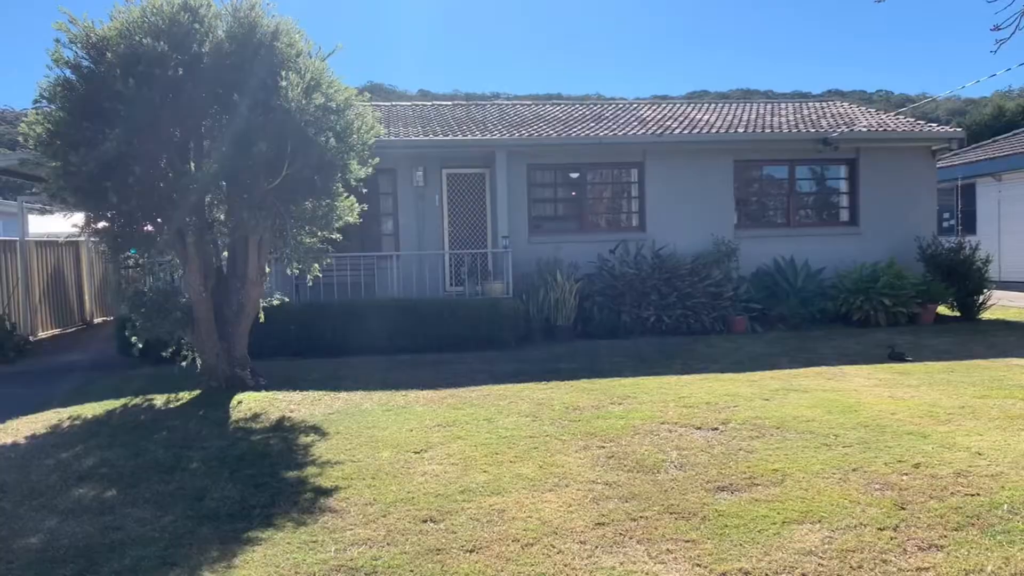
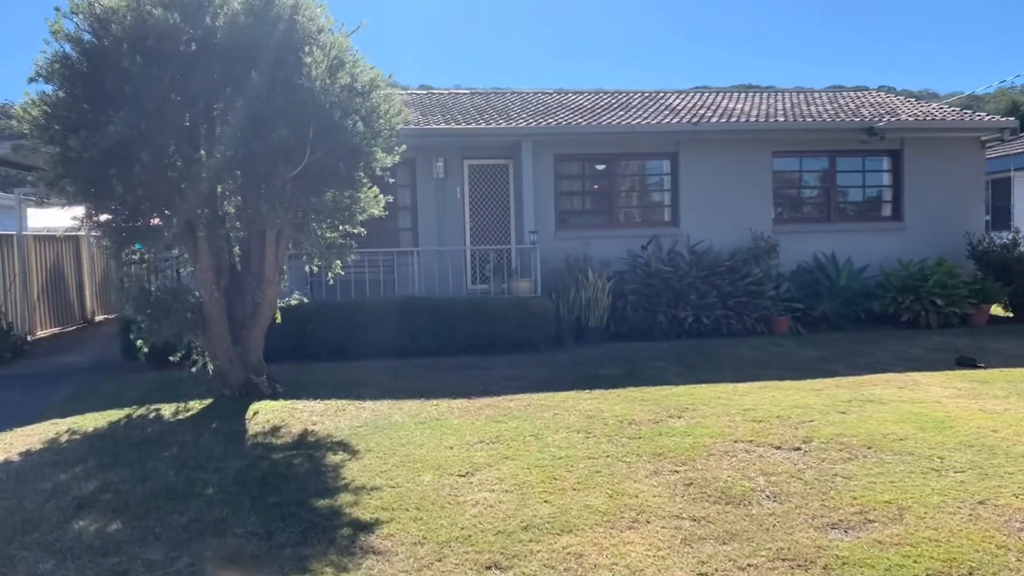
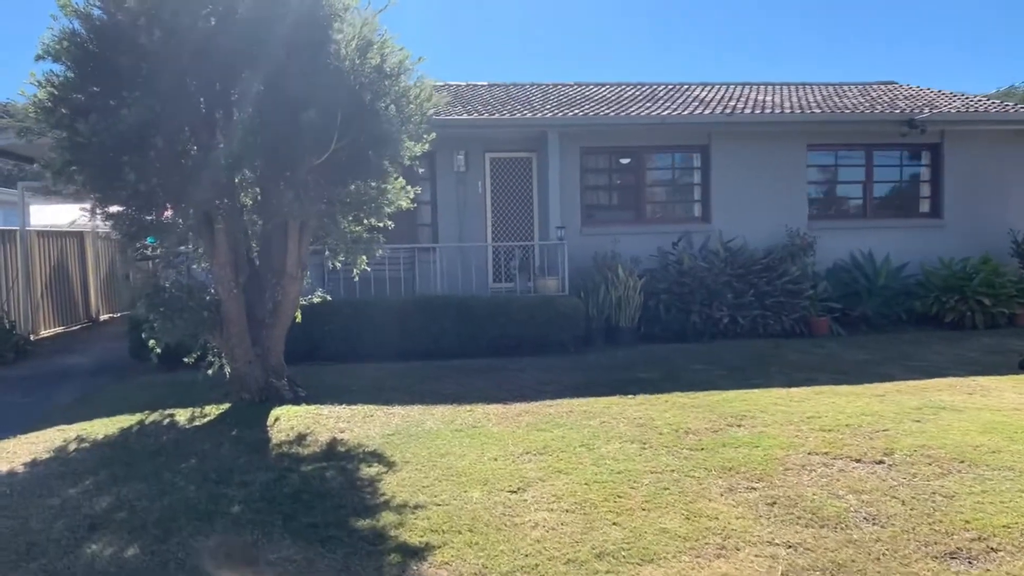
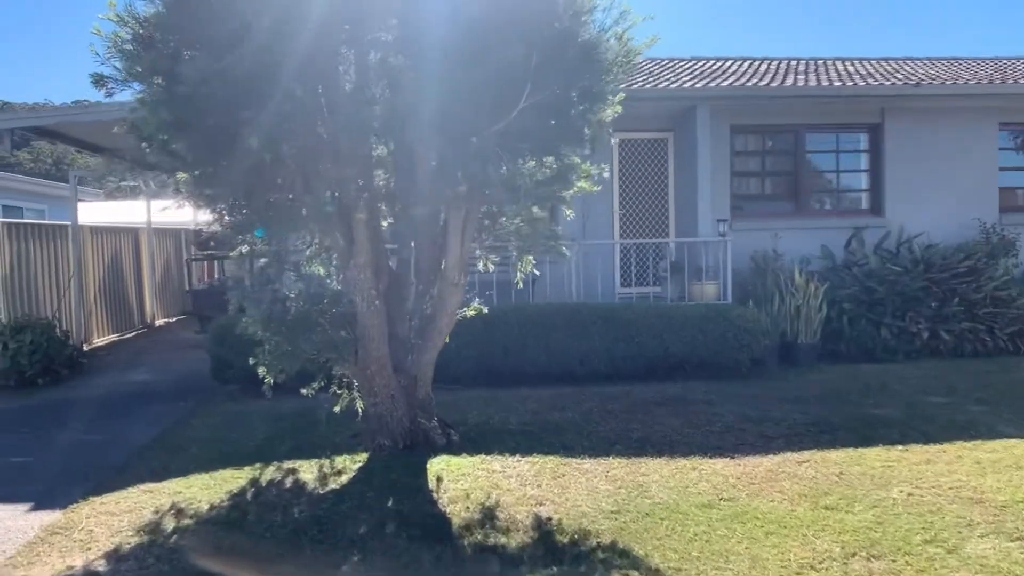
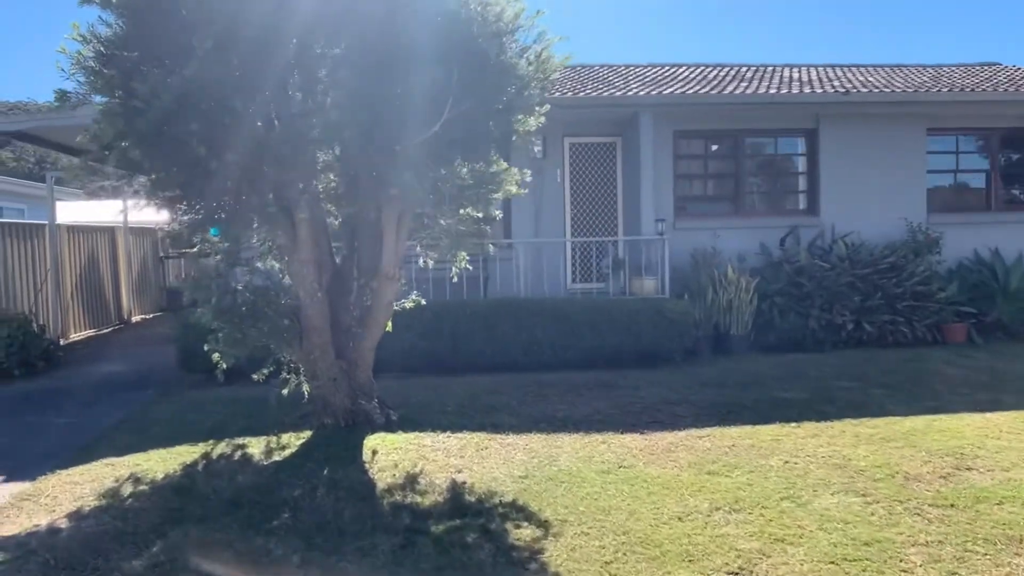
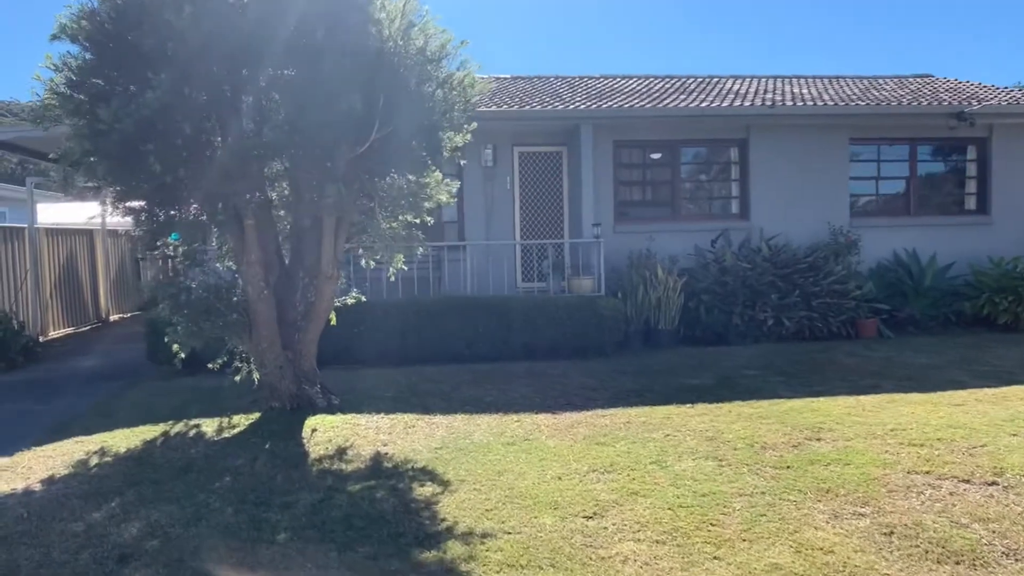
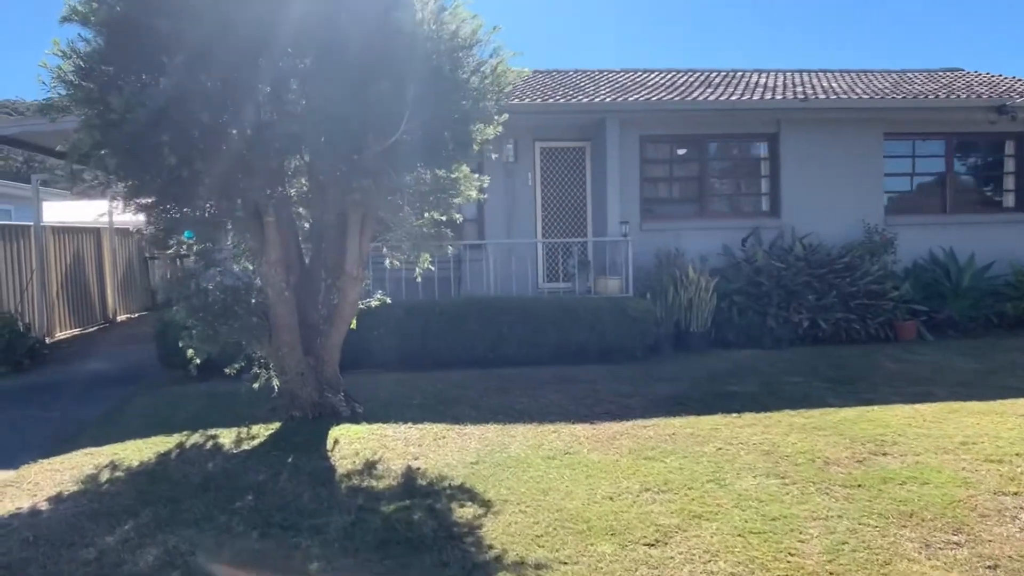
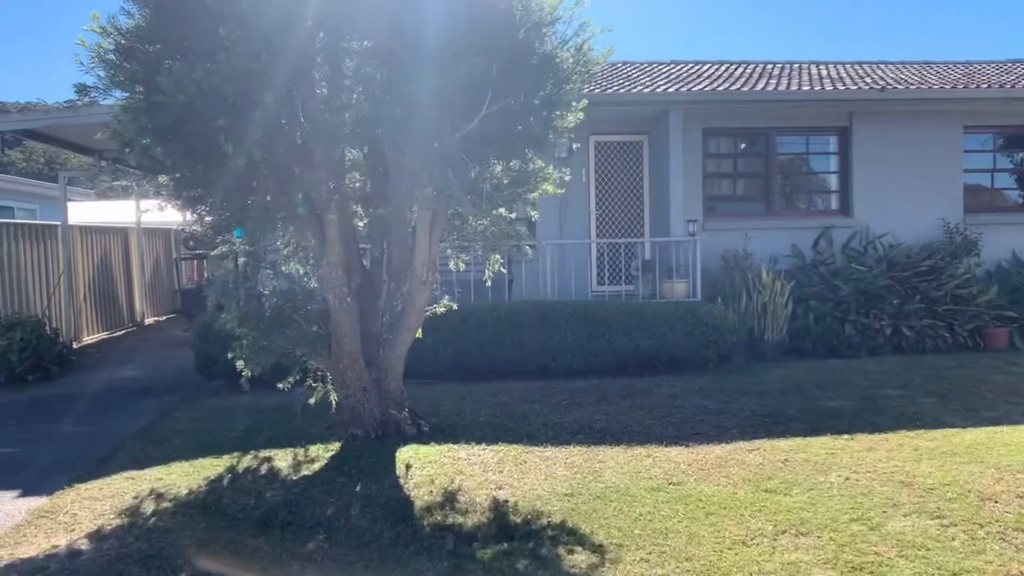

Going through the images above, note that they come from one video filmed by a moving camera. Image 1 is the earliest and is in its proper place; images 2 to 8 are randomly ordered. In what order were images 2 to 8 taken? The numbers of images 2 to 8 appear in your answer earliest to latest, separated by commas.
2, 3, 6, 7, 5, 8, 4
